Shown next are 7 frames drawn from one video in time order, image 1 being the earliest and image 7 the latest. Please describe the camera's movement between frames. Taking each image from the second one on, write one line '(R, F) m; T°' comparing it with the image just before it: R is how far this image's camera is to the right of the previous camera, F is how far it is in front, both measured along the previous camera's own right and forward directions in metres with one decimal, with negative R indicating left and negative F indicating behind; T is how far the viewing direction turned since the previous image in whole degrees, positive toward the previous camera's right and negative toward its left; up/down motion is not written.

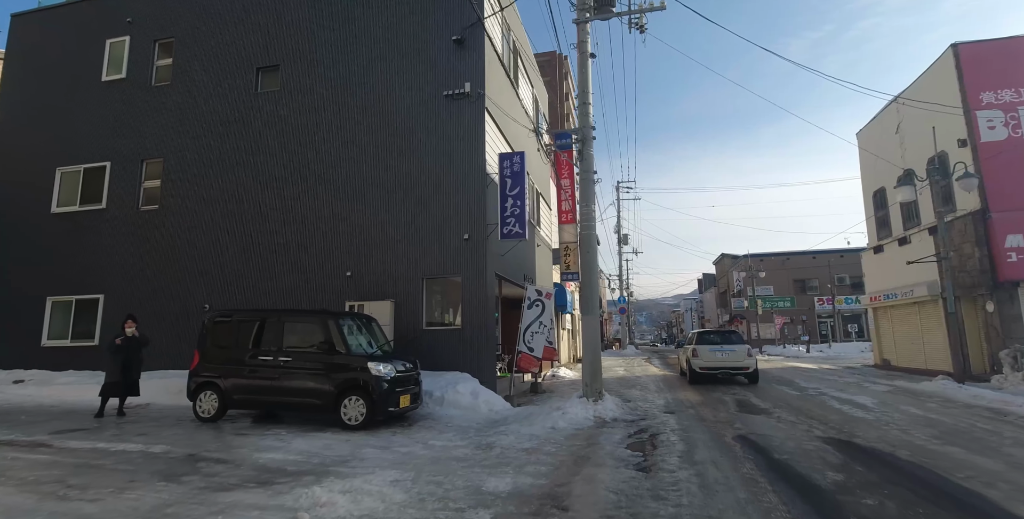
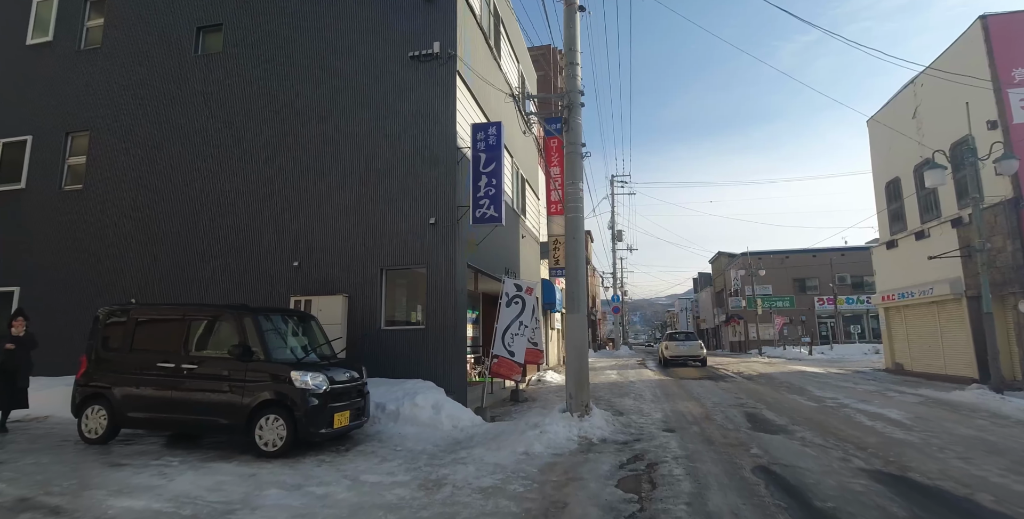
(+0.4, +1.6) m; +1°
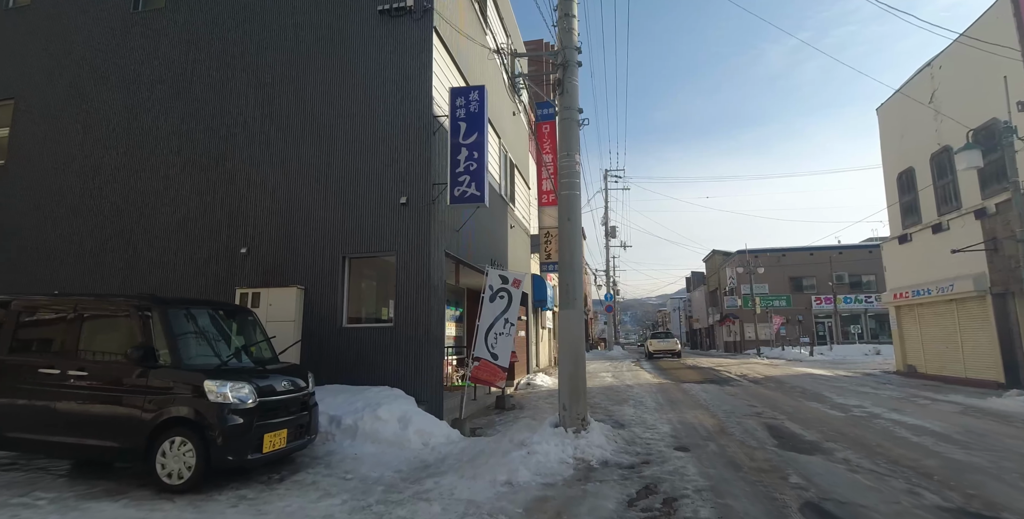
(+0.1, +1.3) m; +1°
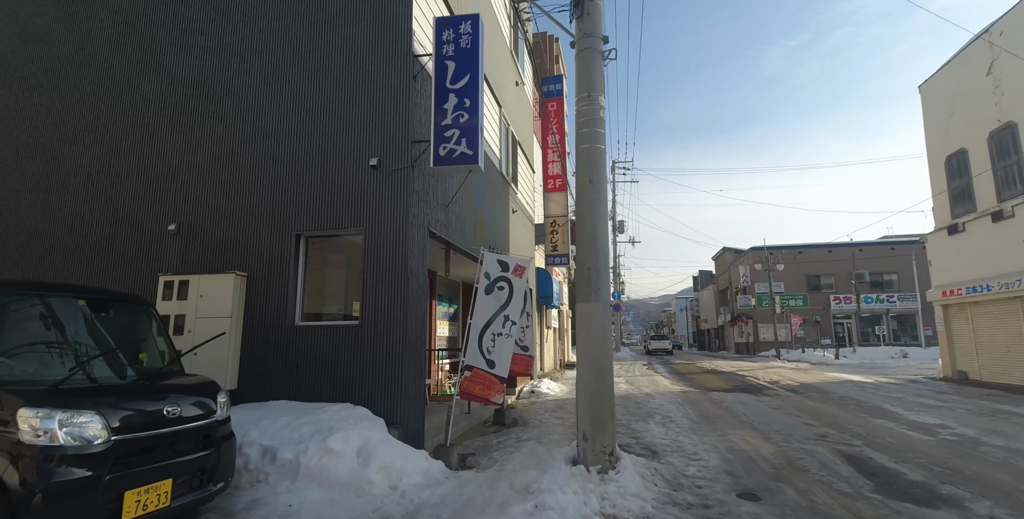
(0.0, +1.8) m; 0°
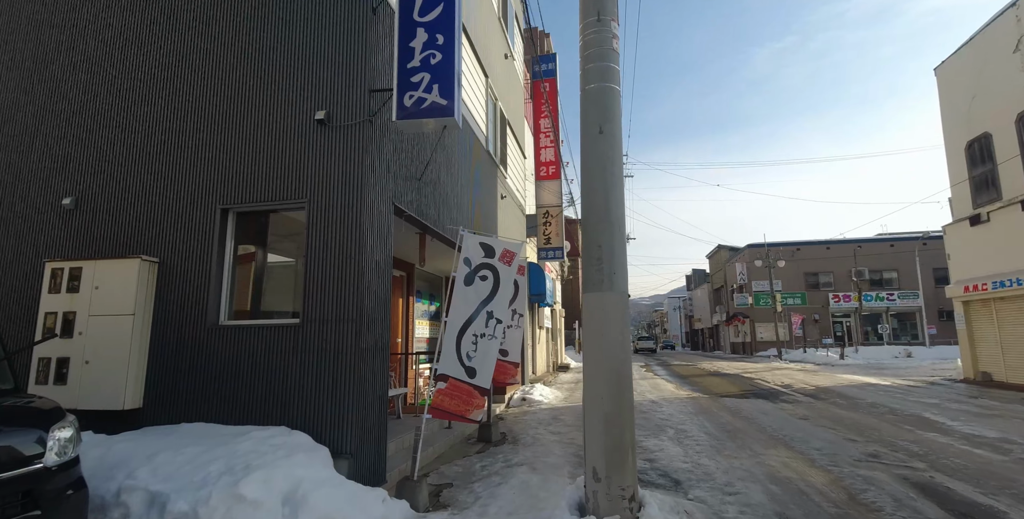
(0.0, +1.3) m; +1°
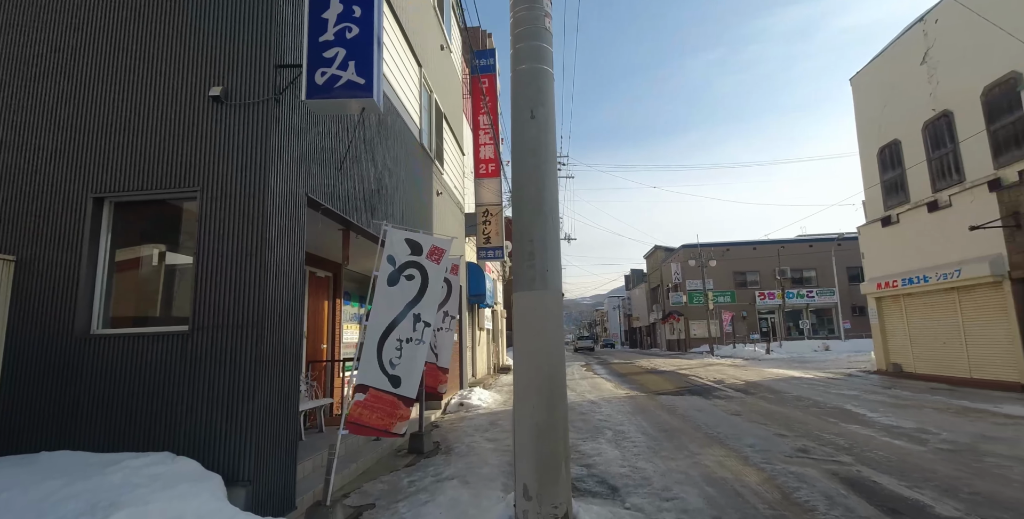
(+0.1, +0.4) m; +6°
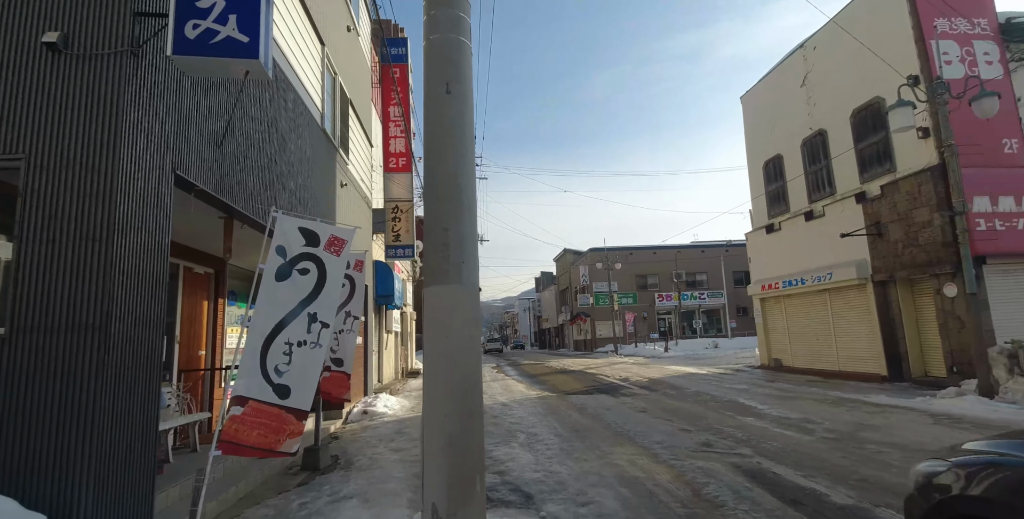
(0.0, +0.4) m; +10°
